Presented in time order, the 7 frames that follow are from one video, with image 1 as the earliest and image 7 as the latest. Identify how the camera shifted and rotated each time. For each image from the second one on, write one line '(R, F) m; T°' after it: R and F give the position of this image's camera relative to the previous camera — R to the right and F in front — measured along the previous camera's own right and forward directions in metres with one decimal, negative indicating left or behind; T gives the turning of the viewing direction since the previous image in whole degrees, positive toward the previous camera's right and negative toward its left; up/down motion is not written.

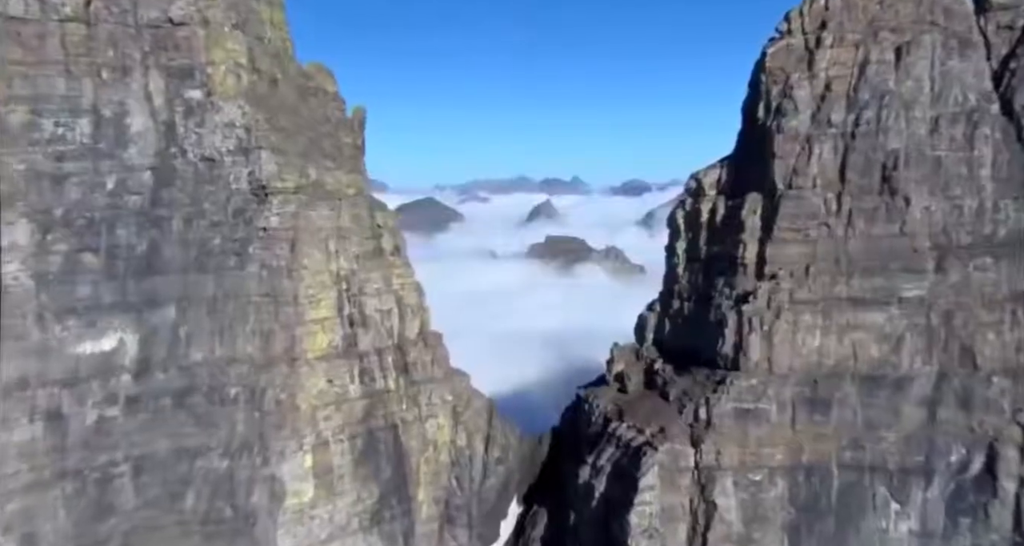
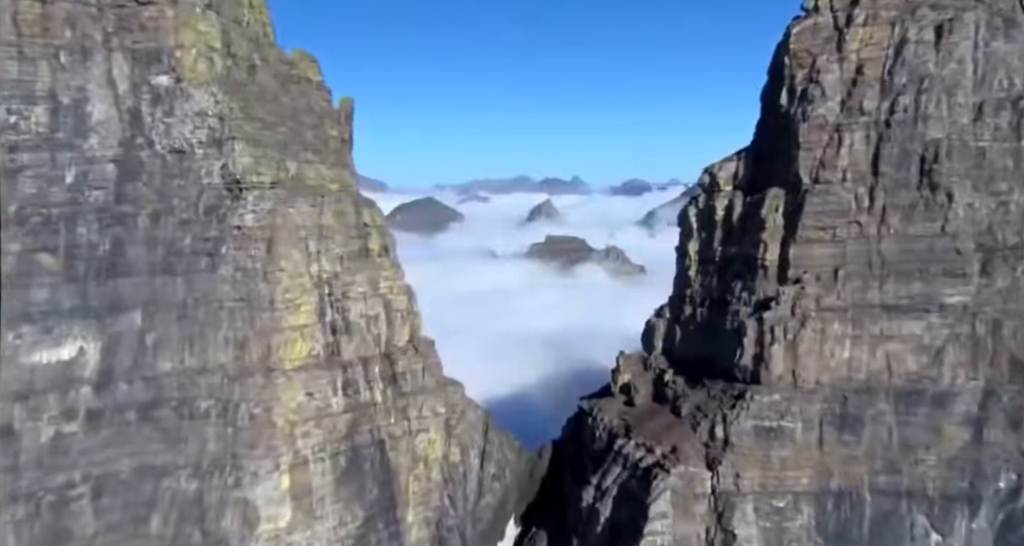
(+0.1, +2.6) m; 0°
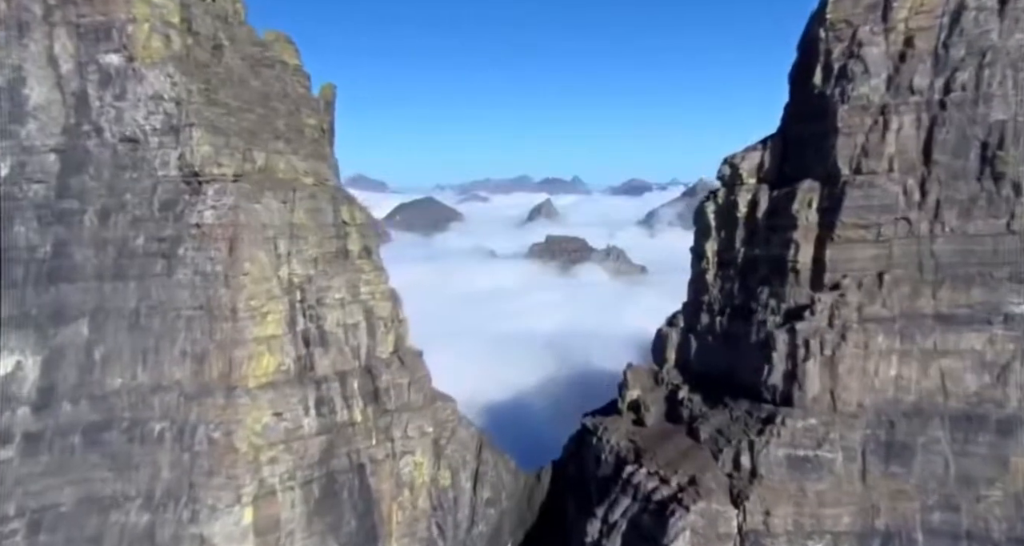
(+0.2, +3.3) m; 0°
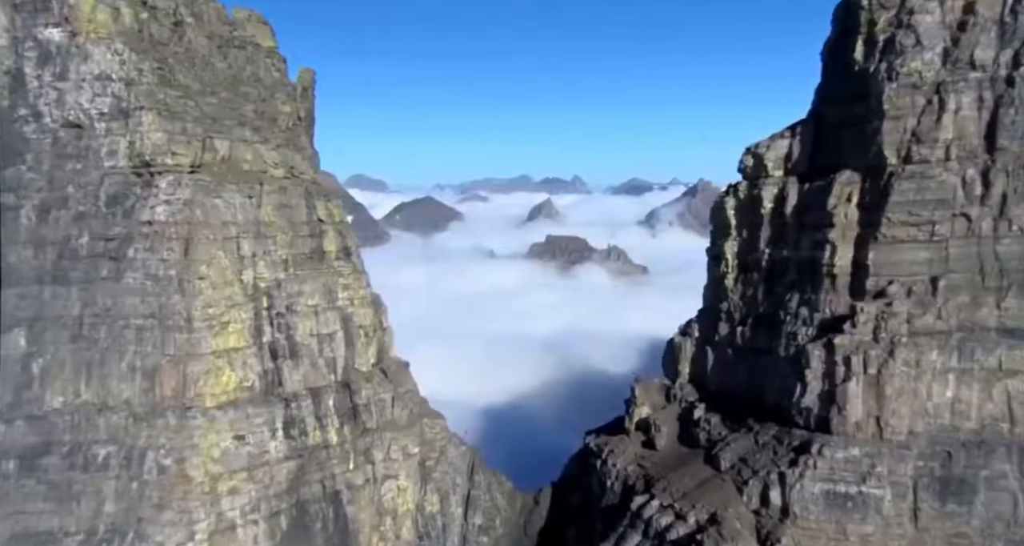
(+0.2, +3.0) m; 0°
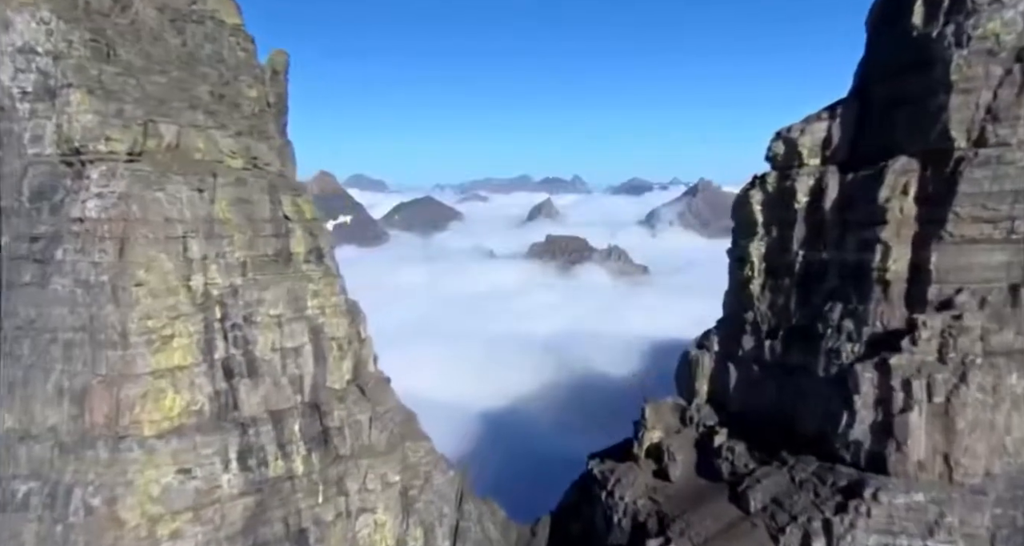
(+0.2, +3.2) m; 0°
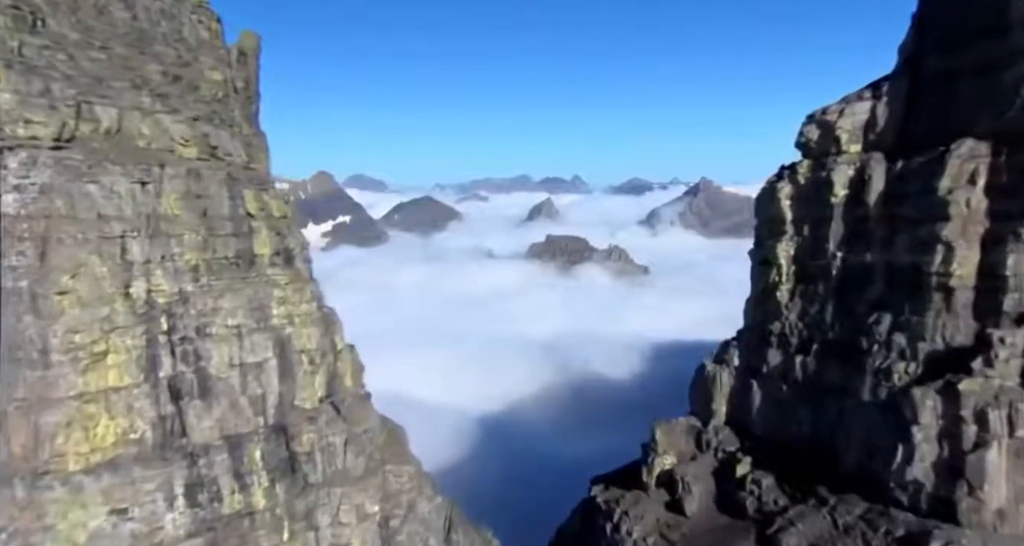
(+0.2, +2.7) m; 0°
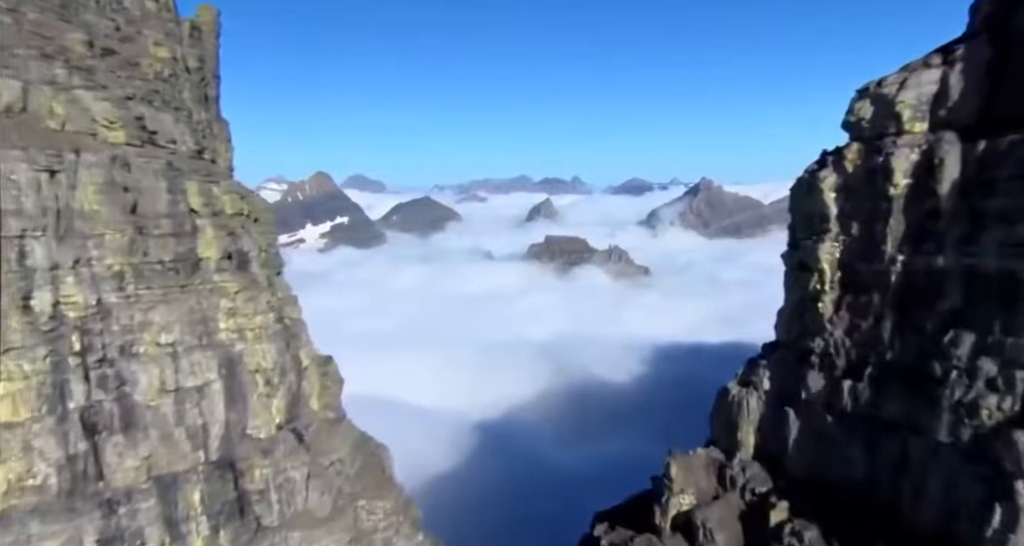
(+0.3, +3.0) m; 0°
